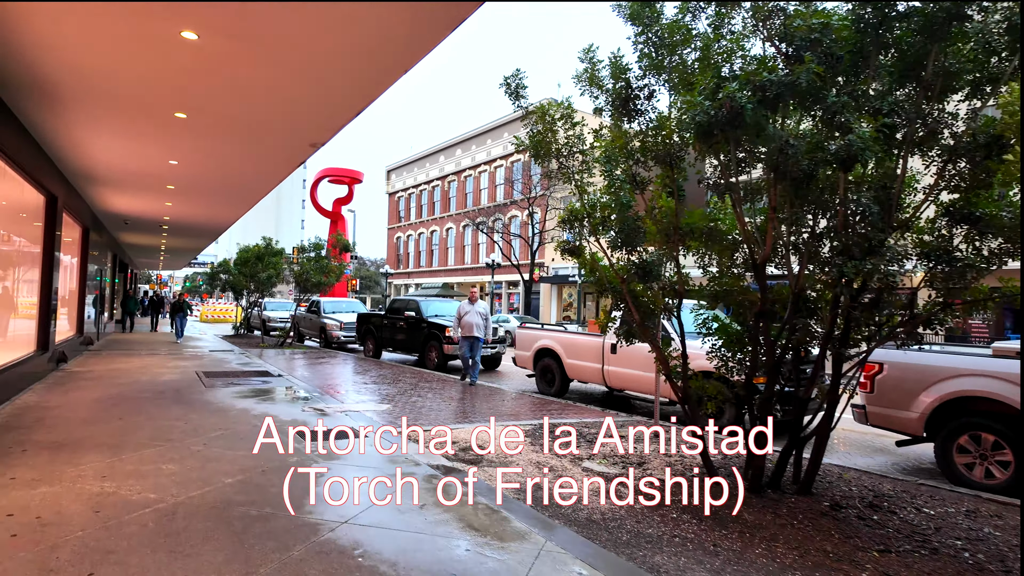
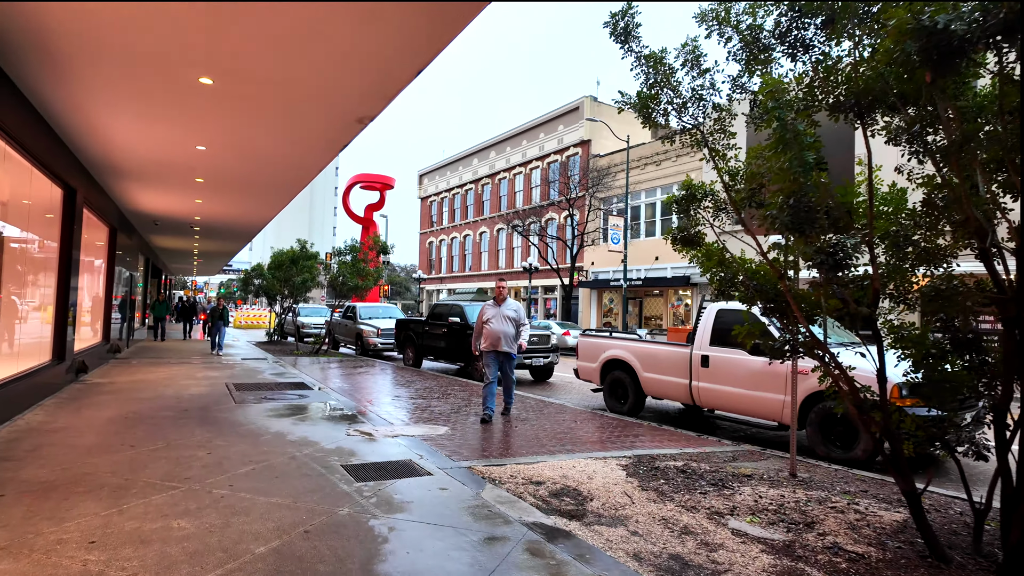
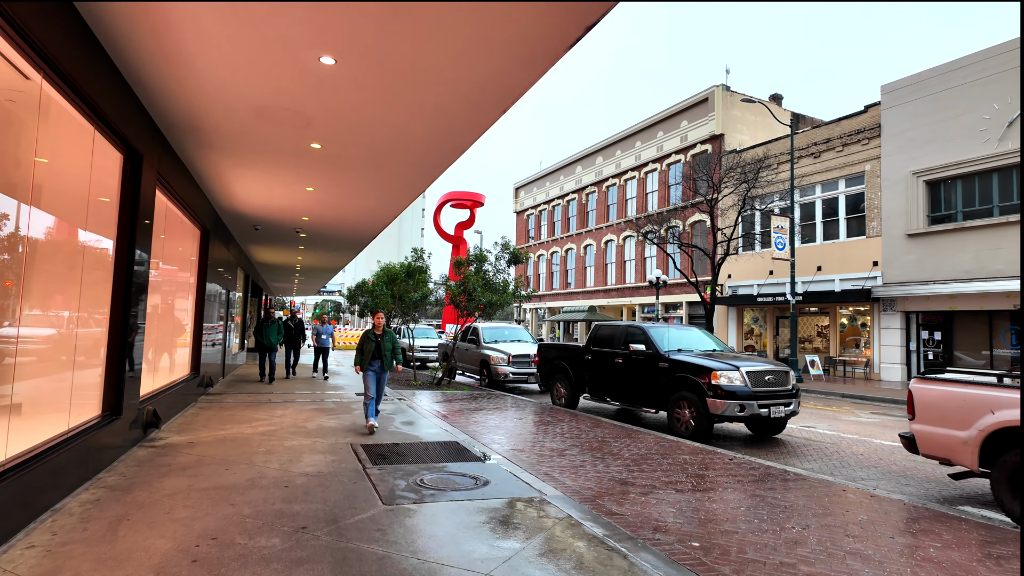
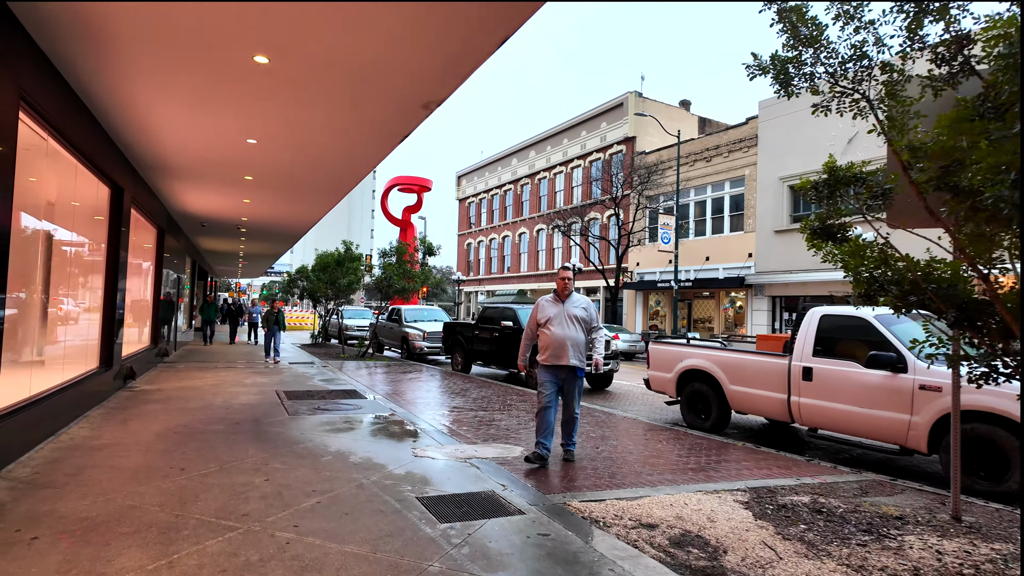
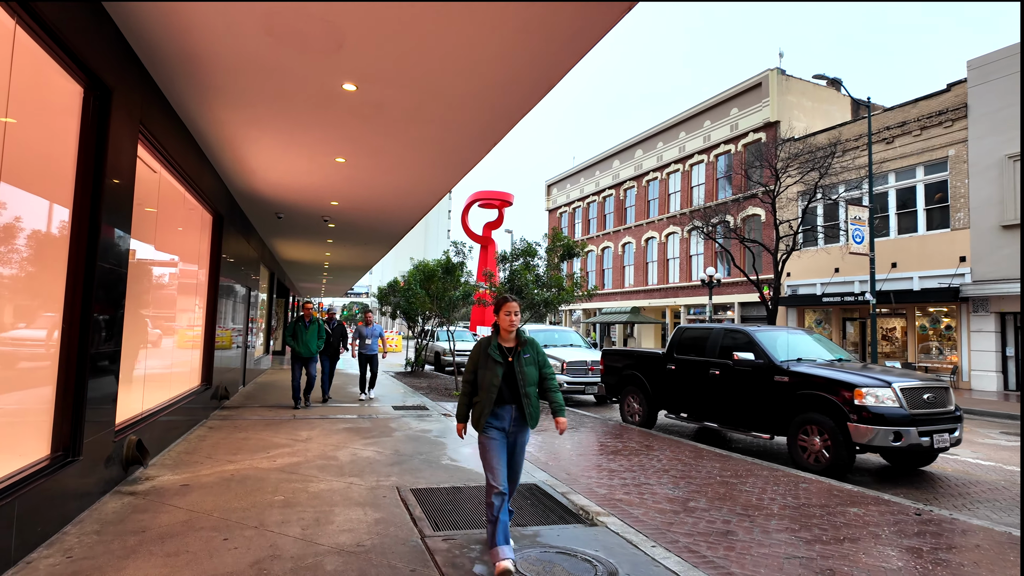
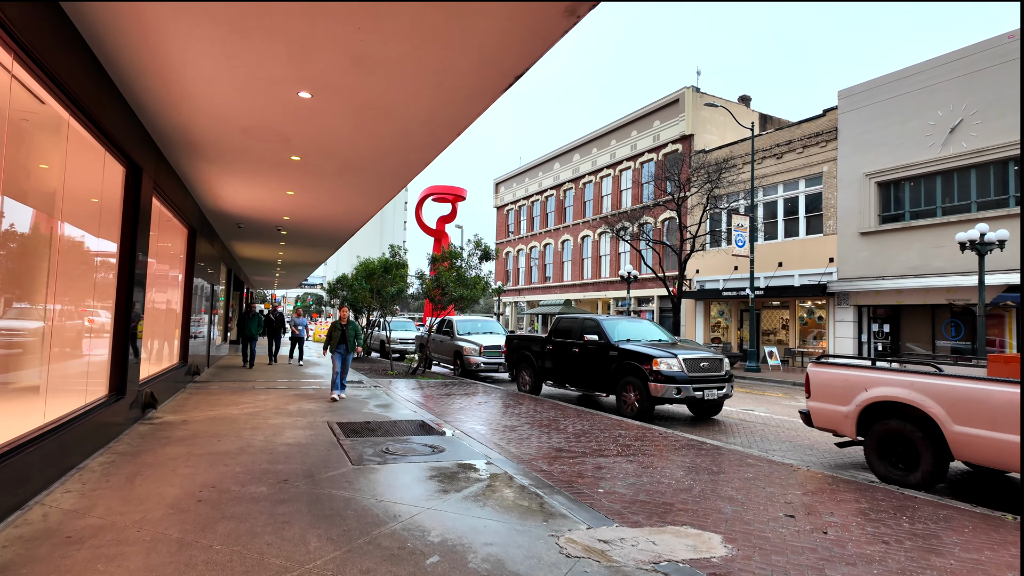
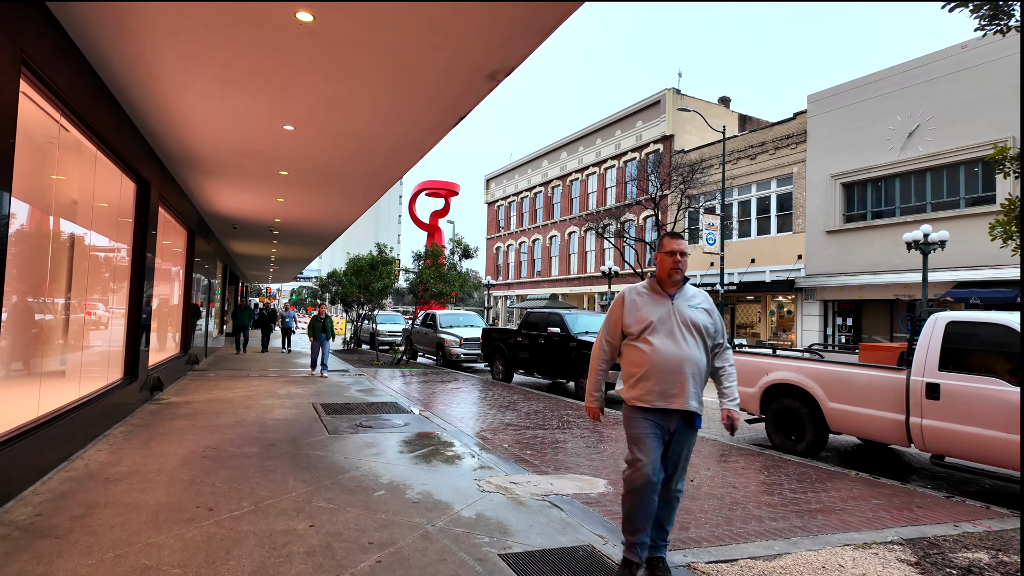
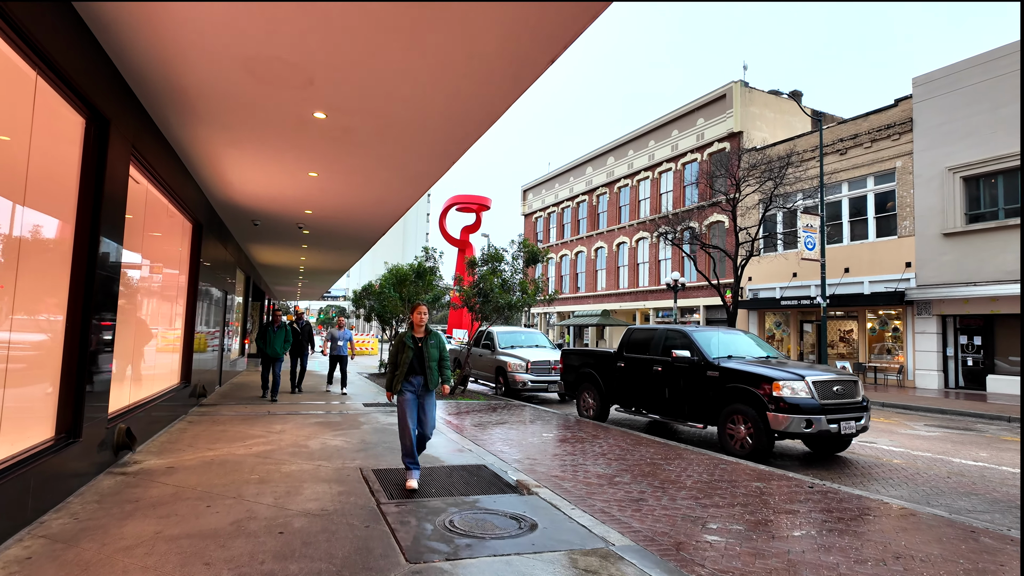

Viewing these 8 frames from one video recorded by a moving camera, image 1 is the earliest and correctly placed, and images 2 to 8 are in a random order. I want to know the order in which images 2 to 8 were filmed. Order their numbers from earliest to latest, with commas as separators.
2, 4, 7, 6, 3, 8, 5
